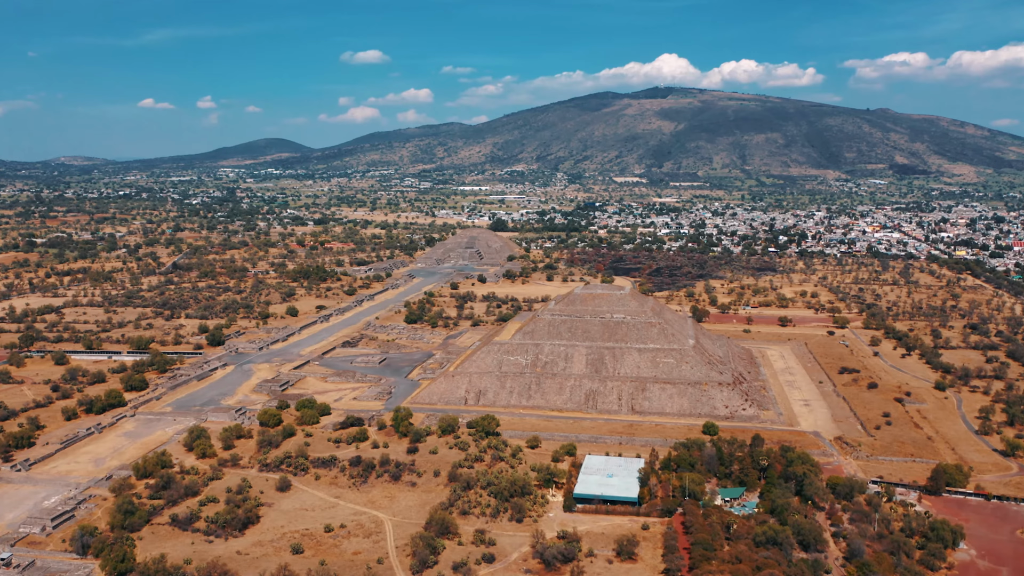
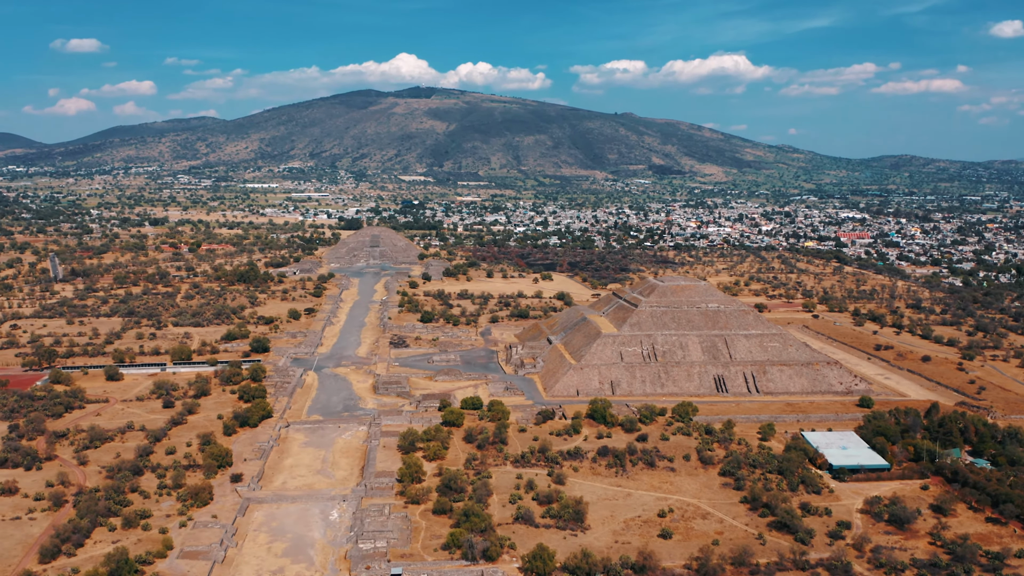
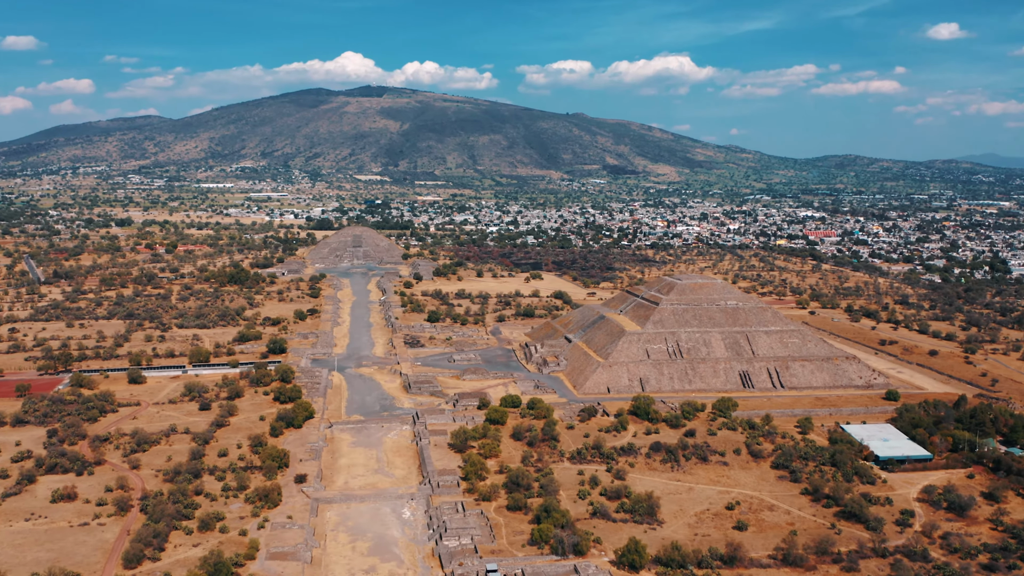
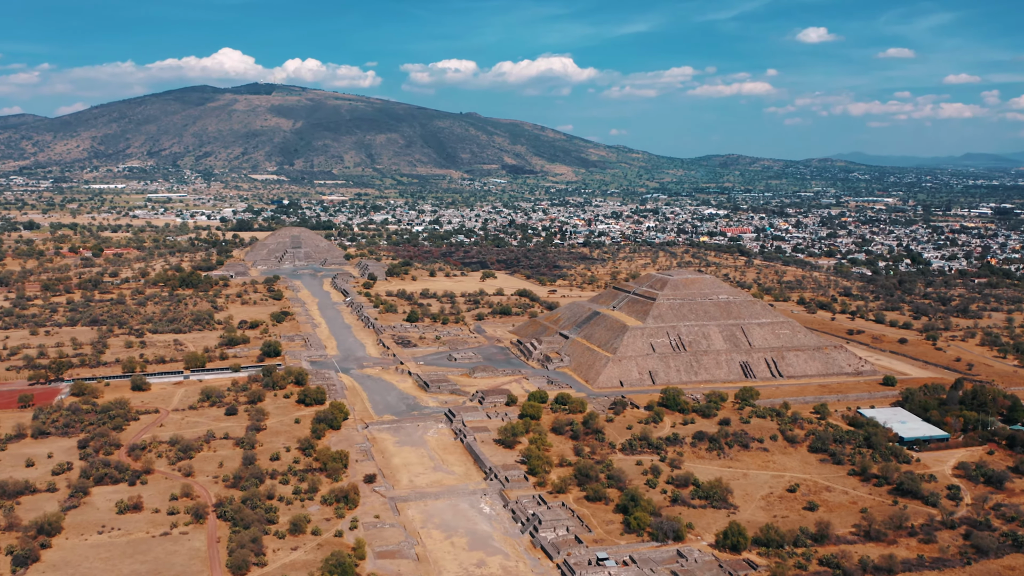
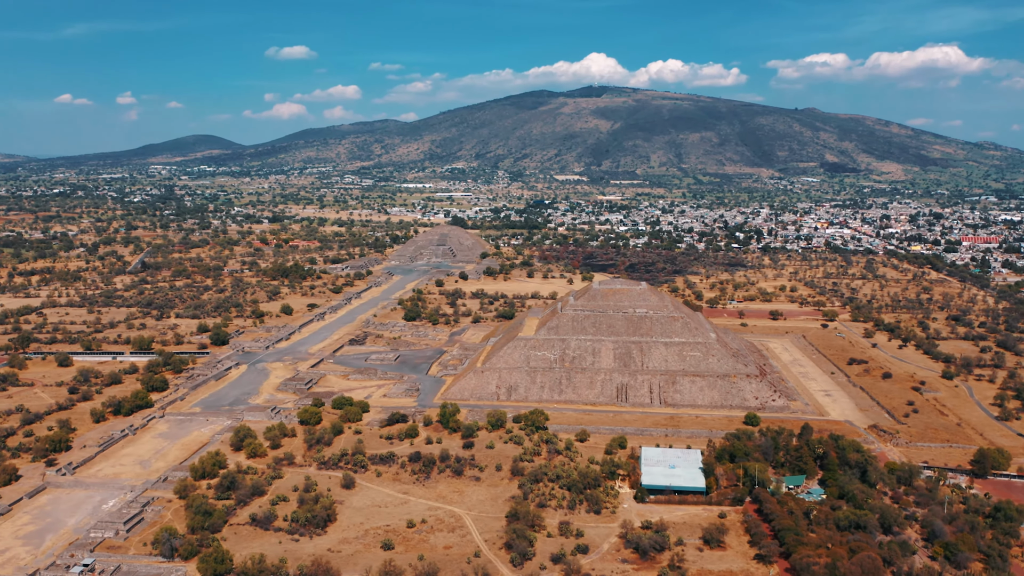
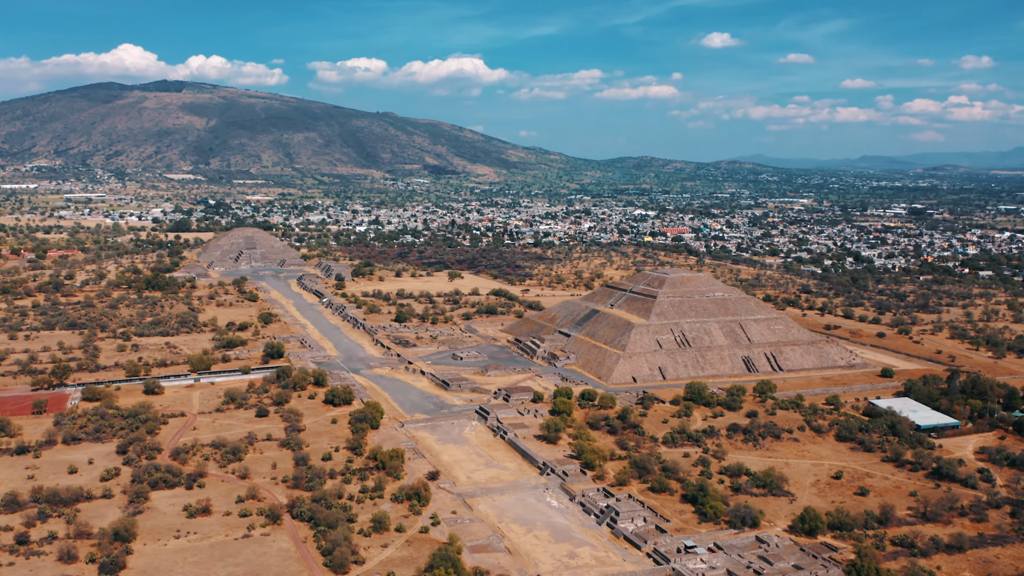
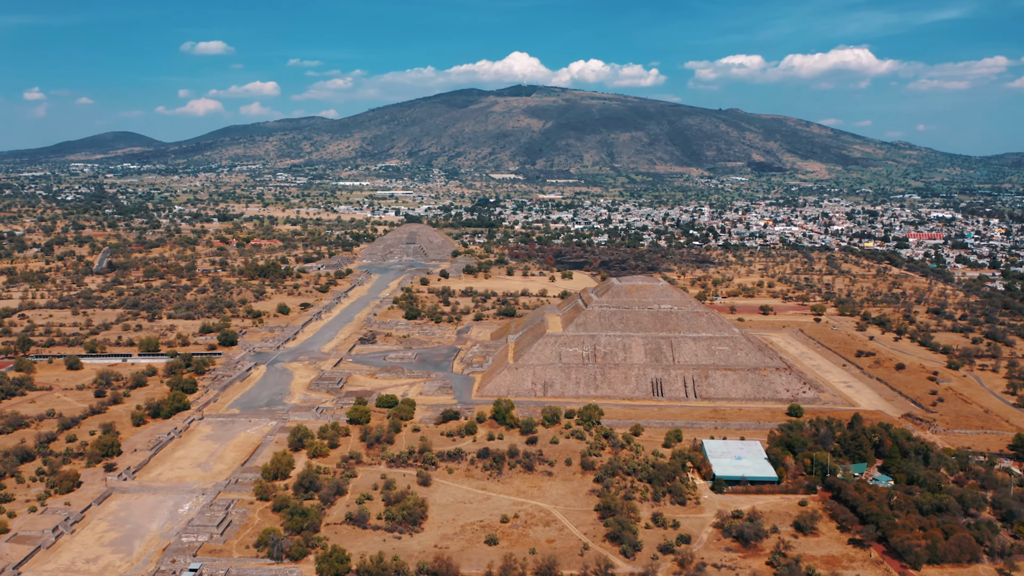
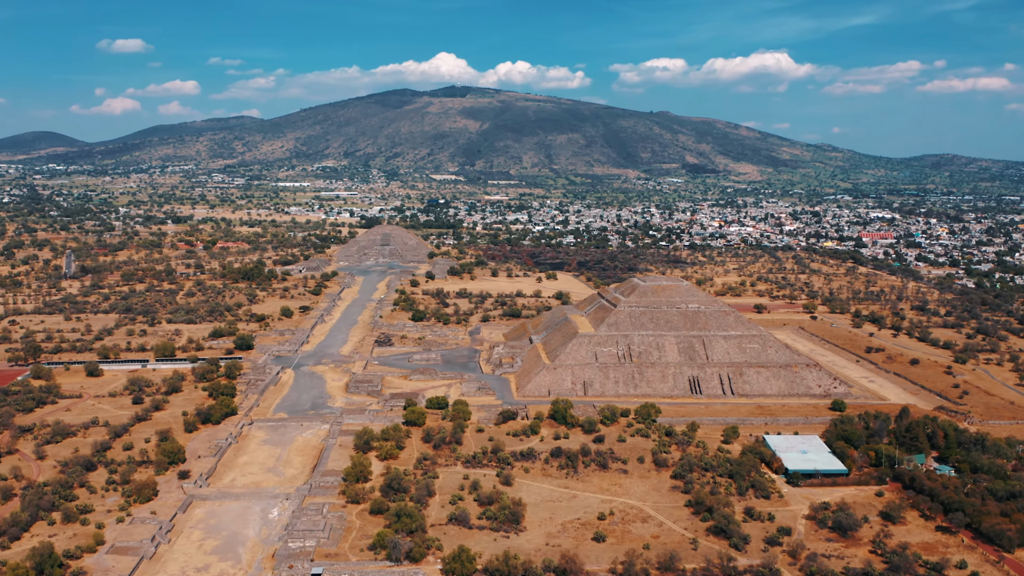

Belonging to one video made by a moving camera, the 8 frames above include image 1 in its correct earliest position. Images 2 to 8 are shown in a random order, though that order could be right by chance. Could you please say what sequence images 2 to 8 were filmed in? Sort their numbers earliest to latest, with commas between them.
5, 7, 8, 2, 3, 4, 6
